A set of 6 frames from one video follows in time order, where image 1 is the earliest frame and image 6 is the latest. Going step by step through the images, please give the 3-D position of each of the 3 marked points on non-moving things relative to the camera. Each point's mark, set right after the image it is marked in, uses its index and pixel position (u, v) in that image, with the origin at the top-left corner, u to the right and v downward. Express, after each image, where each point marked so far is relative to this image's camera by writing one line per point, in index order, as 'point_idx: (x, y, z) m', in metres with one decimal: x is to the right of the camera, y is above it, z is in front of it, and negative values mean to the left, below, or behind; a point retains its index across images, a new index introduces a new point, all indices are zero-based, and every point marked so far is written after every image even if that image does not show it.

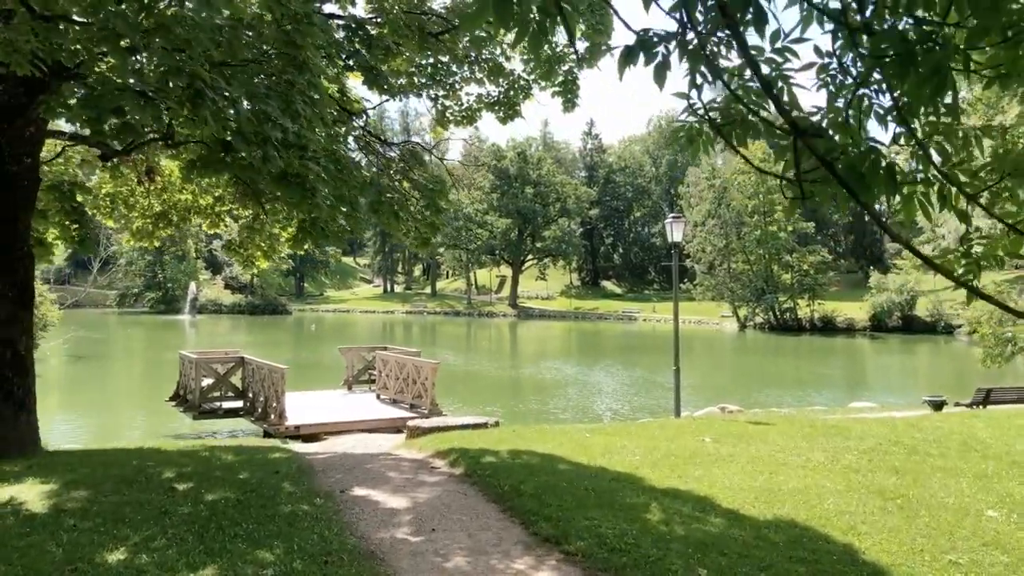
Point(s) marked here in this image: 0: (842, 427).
0: (+3.9, -1.7, +10.2) m
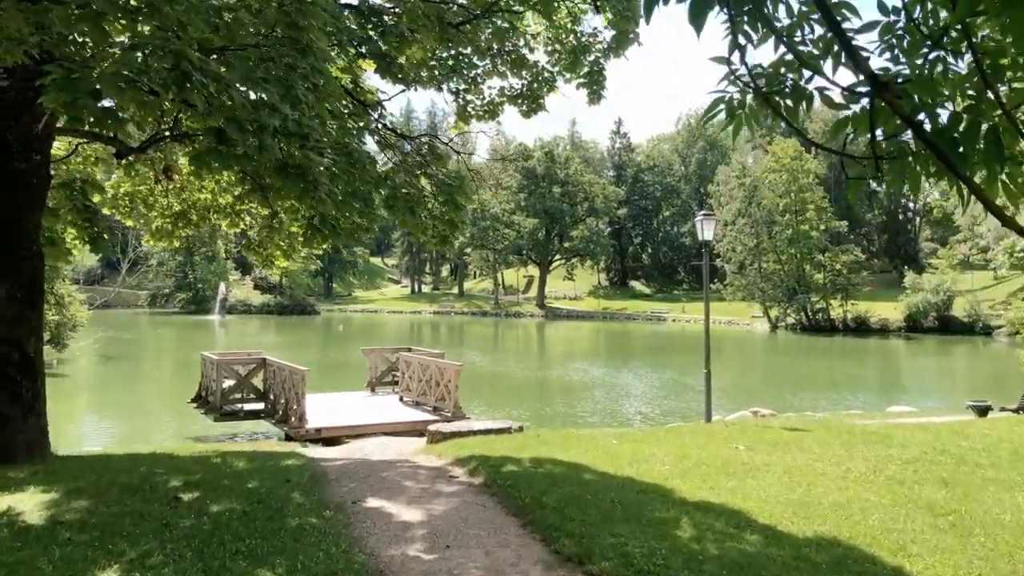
0: (+4.2, -1.7, +9.7) m
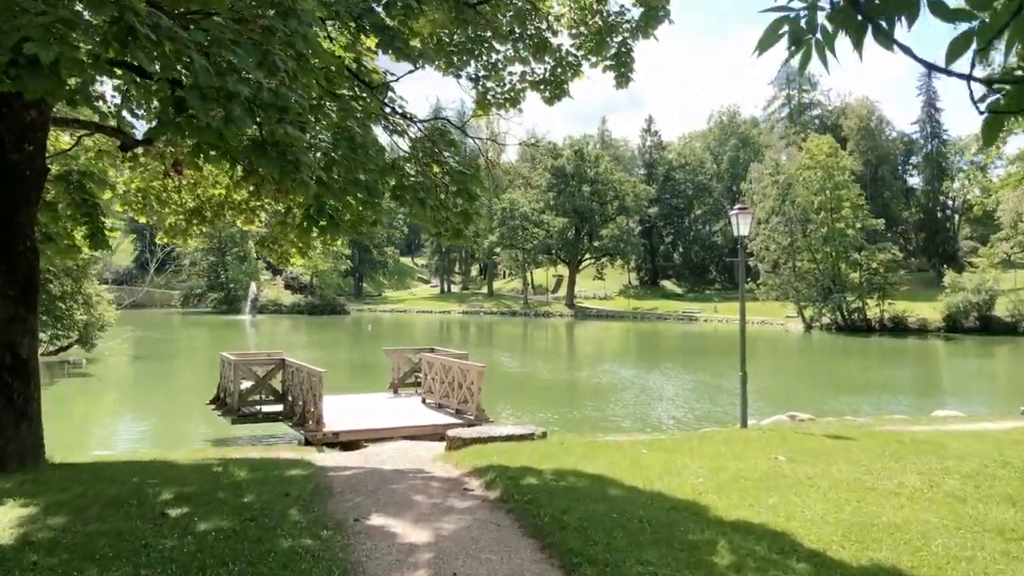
0: (+4.4, -1.6, +9.0) m
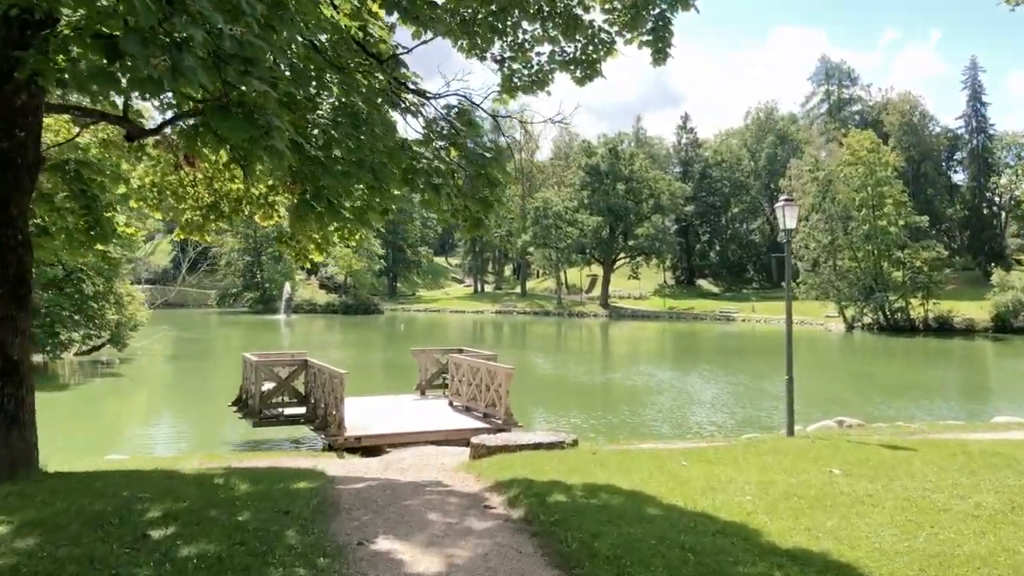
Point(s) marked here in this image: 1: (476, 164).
0: (+4.7, -1.6, +8.2) m
1: (-0.2, +0.9, +5.9) m
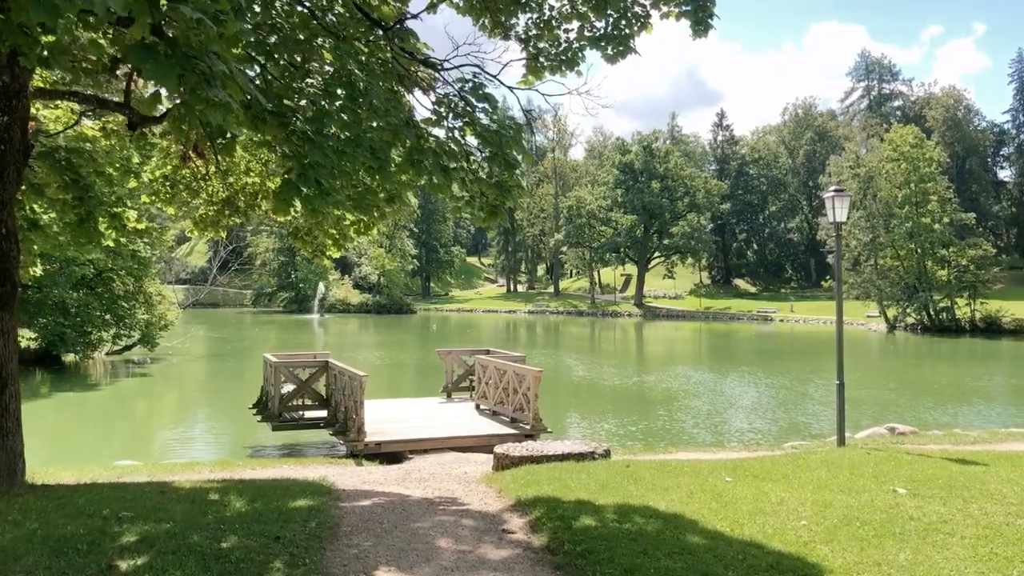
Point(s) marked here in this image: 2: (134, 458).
0: (+4.9, -1.6, +7.3) m
1: (-0.1, +0.9, +5.2) m
2: (-6.4, -2.8, +14.5) m
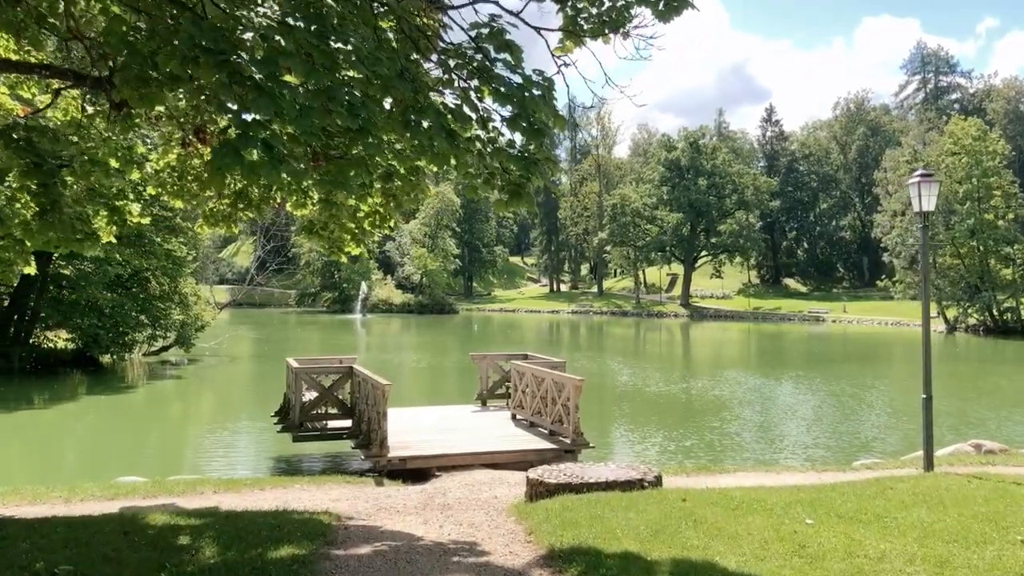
0: (+5.2, -1.6, +5.9) m
1: (0.0, +0.9, +4.1) m
2: (-5.7, -2.8, +13.7) m
